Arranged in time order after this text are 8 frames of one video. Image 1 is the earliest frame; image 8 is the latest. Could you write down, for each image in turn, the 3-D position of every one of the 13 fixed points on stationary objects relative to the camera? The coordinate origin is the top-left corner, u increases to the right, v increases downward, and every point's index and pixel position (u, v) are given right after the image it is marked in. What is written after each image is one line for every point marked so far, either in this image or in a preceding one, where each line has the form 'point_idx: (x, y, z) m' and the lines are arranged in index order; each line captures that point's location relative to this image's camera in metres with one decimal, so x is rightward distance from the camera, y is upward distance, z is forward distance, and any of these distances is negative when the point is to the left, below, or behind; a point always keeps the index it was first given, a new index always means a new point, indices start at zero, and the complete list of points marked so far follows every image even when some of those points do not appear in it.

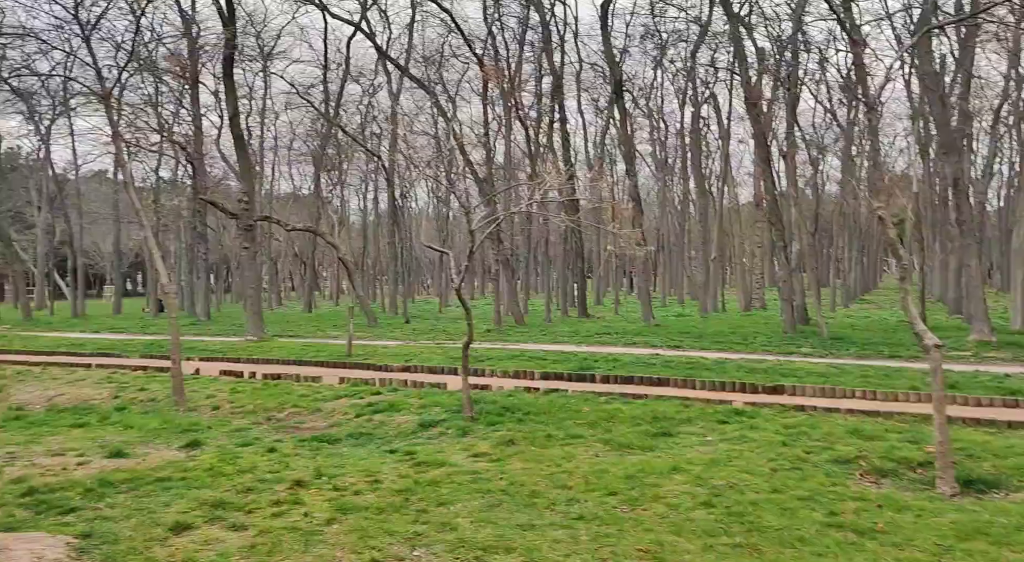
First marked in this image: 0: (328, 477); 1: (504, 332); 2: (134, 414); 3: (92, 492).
0: (-1.1, -1.2, +5.3) m
1: (-0.2, -1.2, +19.3) m
2: (-4.3, -1.5, +9.8) m
3: (-2.6, -1.3, +5.3) m
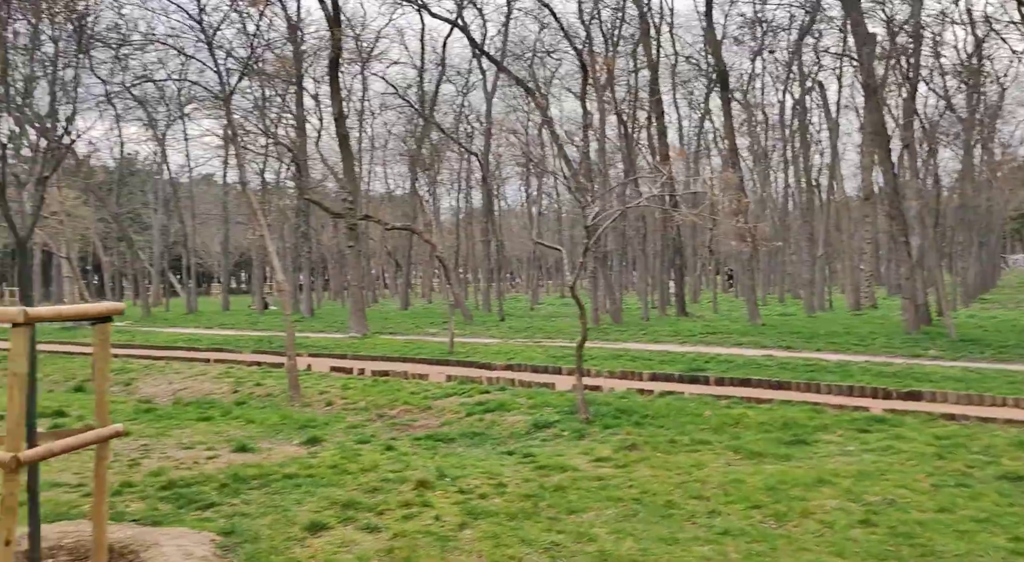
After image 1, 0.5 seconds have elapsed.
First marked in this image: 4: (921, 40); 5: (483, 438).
0: (-0.4, -1.2, +5.3) m
1: (+2.1, -1.1, +19.1) m
2: (-3.1, -1.5, +10.1) m
3: (-1.8, -1.3, +5.5) m
4: (+7.3, +4.3, +15.2) m
5: (-0.2, -1.3, +7.3) m
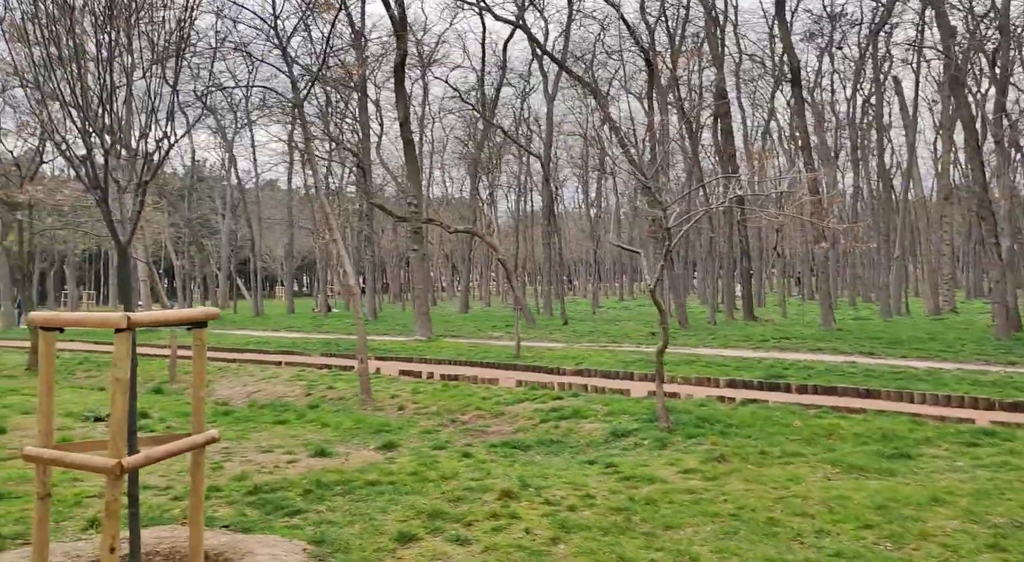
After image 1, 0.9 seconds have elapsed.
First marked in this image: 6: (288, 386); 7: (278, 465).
0: (+0.2, -1.3, +5.2) m
1: (+3.5, -1.2, +18.8) m
2: (-2.2, -1.6, +10.2) m
3: (-1.3, -1.4, +5.5) m
4: (+8.5, +4.3, +14.6) m
5: (+0.4, -1.4, +7.1) m
6: (-3.3, -1.6, +12.7) m
7: (-1.9, -1.5, +6.8) m
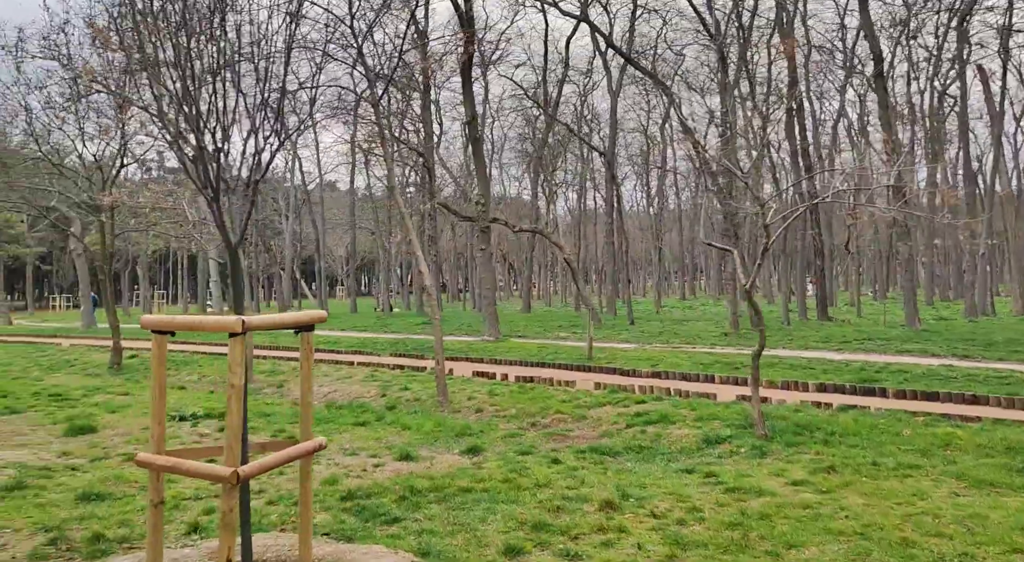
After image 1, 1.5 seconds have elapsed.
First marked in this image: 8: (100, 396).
0: (+0.8, -1.3, +5.0) m
1: (+5.0, -1.2, +18.3) m
2: (-1.3, -1.6, +10.1) m
3: (-0.7, -1.4, +5.4) m
4: (+9.7, +4.3, +13.8) m
5: (+1.1, -1.4, +6.9) m
6: (-2.2, -1.6, +12.8) m
7: (-1.2, -1.5, +6.8) m
8: (-6.7, -1.9, +14.0) m
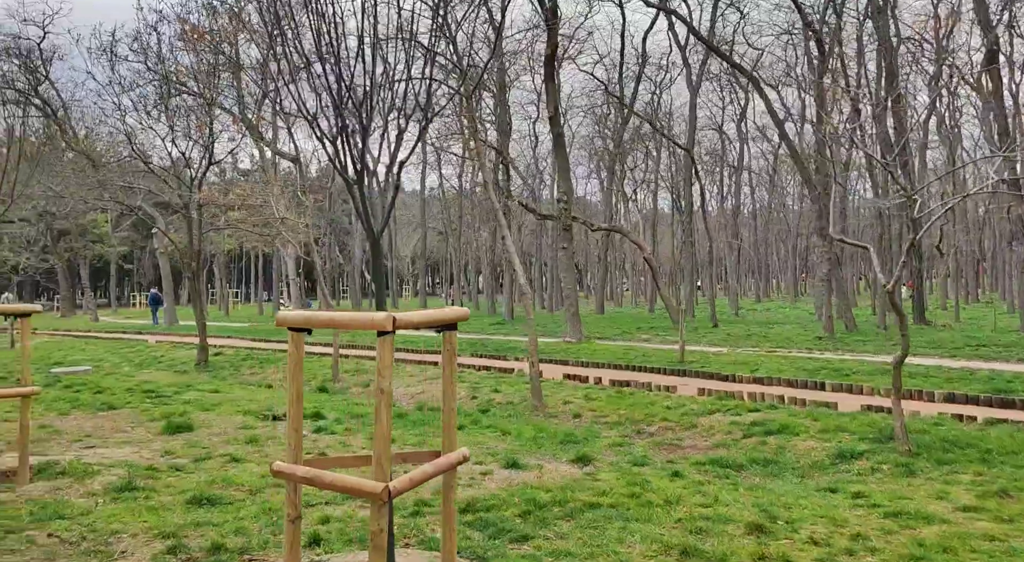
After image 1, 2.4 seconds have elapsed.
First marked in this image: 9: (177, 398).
0: (+1.5, -1.3, +4.6) m
1: (+6.8, -1.2, +17.5) m
2: (-0.1, -1.6, +9.9) m
3: (+0.1, -1.4, +5.1) m
4: (+11.1, +4.2, +12.7) m
5: (+2.0, -1.4, +6.5) m
6: (-0.9, -1.6, +12.5) m
7: (-0.3, -1.5, +6.5) m
8: (-5.3, -1.9, +14.1) m
9: (-5.2, -1.8, +13.4) m
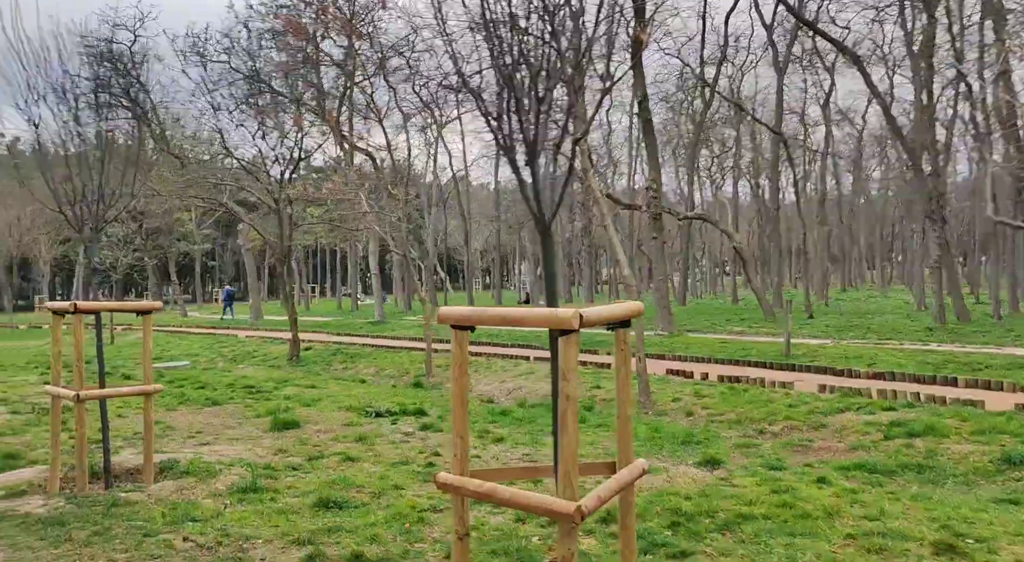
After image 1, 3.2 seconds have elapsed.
0: (+2.3, -1.3, +4.2) m
1: (+8.6, -1.0, +16.6) m
2: (+1.1, -1.5, +9.5) m
3: (+0.9, -1.4, +4.7) m
4: (+12.5, +4.4, +11.3) m
5: (+3.0, -1.3, +6.0) m
6: (+0.6, -1.5, +12.3) m
7: (+0.7, -1.5, +6.2) m
8: (-3.7, -1.8, +14.2) m
9: (-3.7, -1.8, +13.4) m
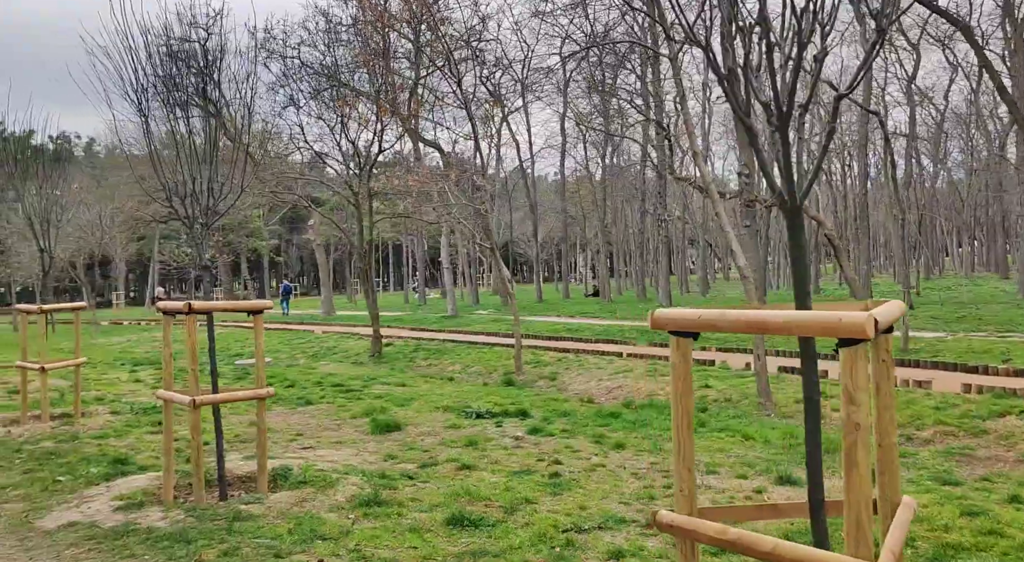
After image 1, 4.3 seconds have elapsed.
0: (+3.1, -1.2, +3.5) m
1: (+10.3, -0.8, +15.4) m
2: (+2.3, -1.4, +8.9) m
3: (+1.8, -1.3, +4.1) m
4: (+13.7, +4.7, +9.9) m
5: (+3.9, -1.3, +5.2) m
6: (+2.0, -1.4, +11.7) m
7: (+1.6, -1.4, +5.6) m
8: (-2.2, -1.7, +13.9) m
9: (-2.2, -1.7, +13.1) m
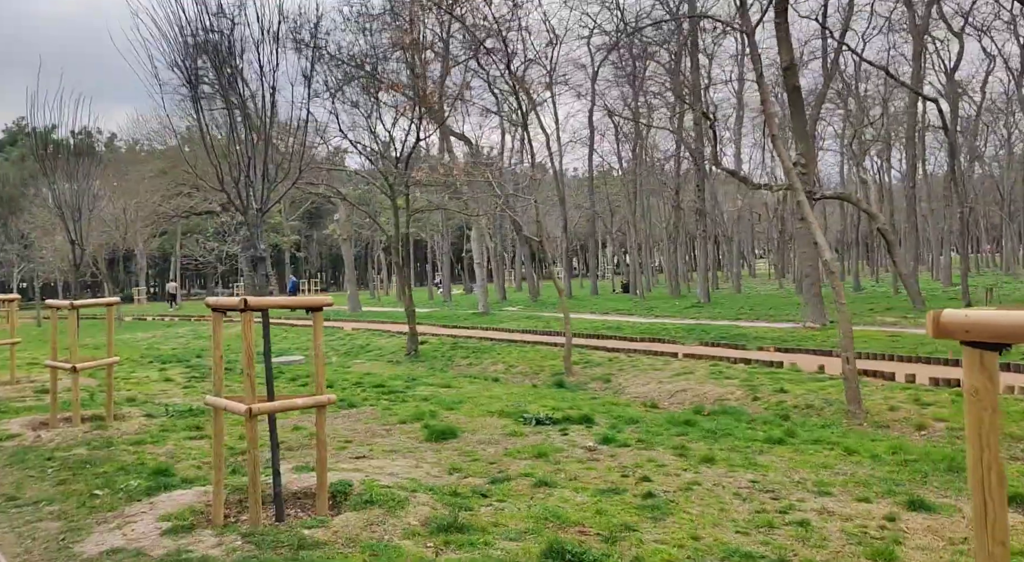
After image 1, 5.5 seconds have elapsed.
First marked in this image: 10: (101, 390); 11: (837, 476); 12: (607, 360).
0: (+3.6, -1.2, +2.7) m
1: (+11.1, -0.7, +14.5) m
2: (+2.9, -1.4, +8.1) m
3: (+2.3, -1.3, +3.4) m
4: (+14.4, +4.7, +8.8) m
5: (+4.5, -1.3, +4.4) m
6: (+2.7, -1.3, +10.9) m
7: (+2.2, -1.4, +4.8) m
8: (-1.4, -1.7, +13.2) m
9: (-1.5, -1.7, +12.5) m
10: (-6.1, -1.6, +12.8) m
11: (+2.4, -1.4, +6.4) m
12: (+1.6, -1.3, +14.3) m
